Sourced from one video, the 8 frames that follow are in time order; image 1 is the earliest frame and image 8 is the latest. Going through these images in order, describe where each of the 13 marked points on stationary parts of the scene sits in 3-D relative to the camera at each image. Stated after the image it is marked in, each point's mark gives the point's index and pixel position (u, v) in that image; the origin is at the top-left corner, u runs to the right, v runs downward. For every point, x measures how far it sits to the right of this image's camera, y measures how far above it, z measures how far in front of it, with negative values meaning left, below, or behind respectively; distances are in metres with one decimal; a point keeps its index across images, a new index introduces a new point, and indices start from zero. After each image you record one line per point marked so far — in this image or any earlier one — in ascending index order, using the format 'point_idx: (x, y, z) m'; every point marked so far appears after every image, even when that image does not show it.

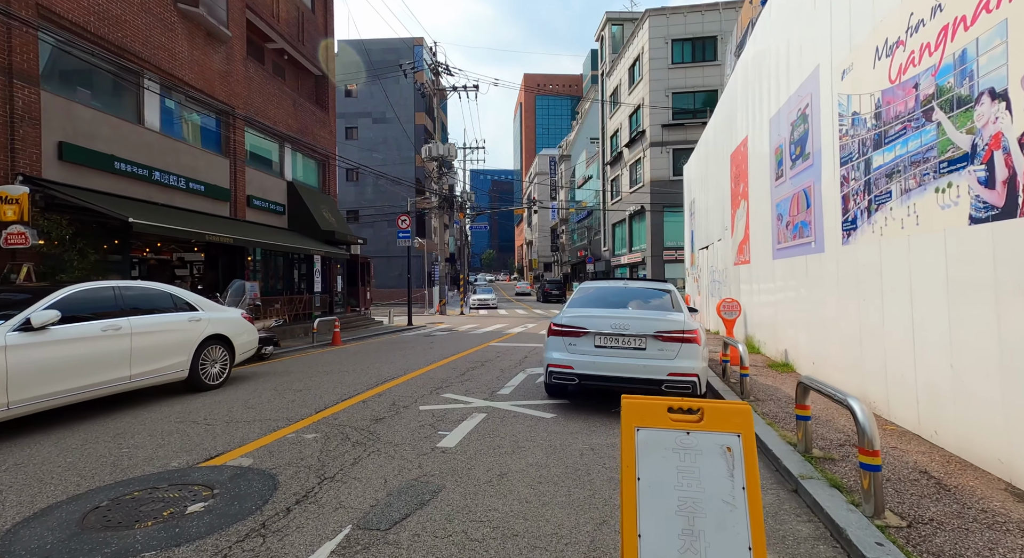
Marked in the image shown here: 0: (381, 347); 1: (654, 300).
0: (-3.2, -1.7, +13.7) m
1: (+2.0, -0.3, +8.2) m
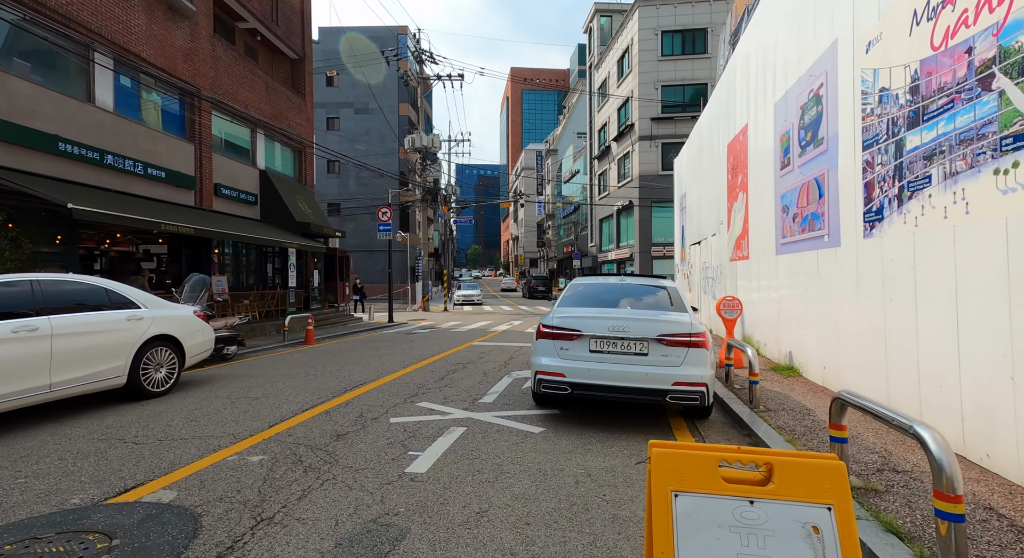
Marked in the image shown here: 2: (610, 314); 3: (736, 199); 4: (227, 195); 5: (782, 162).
0: (-3.5, -1.5, +12.8) m
1: (+1.8, -0.2, +7.5) m
2: (+1.0, -0.3, +5.4) m
3: (+4.6, +1.6, +11.4) m
4: (-8.2, +2.4, +15.9) m
5: (+4.0, +1.7, +8.2) m
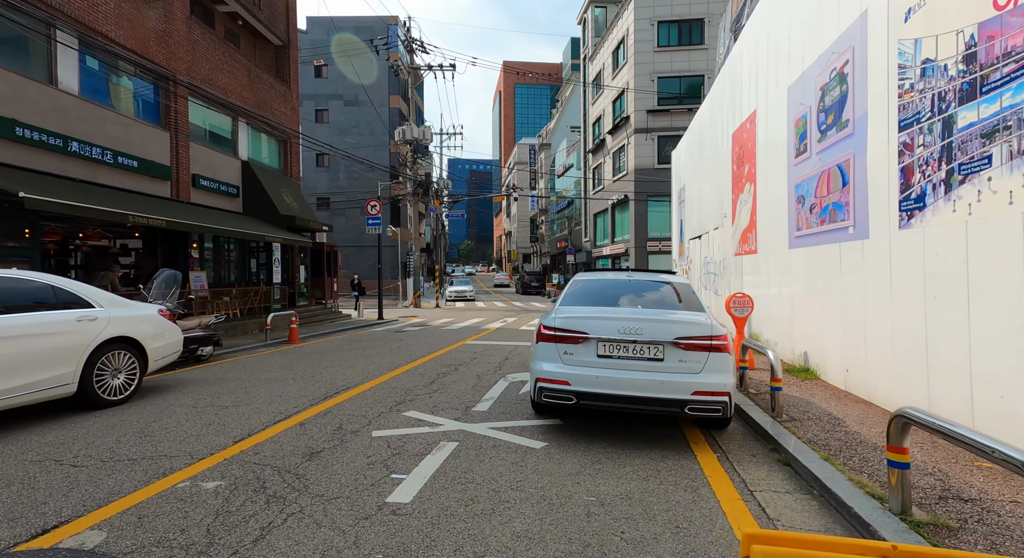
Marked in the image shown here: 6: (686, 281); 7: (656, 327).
0: (-3.6, -1.4, +12.2) m
1: (+1.7, -0.2, +7.0) m
2: (+0.9, -0.3, +4.8) m
3: (+4.5, +1.7, +10.9) m
4: (-8.4, +2.5, +15.1) m
5: (+3.9, +1.8, +7.7) m
6: (+2.3, 0.0, +7.4) m
7: (+1.2, -0.4, +4.6) m
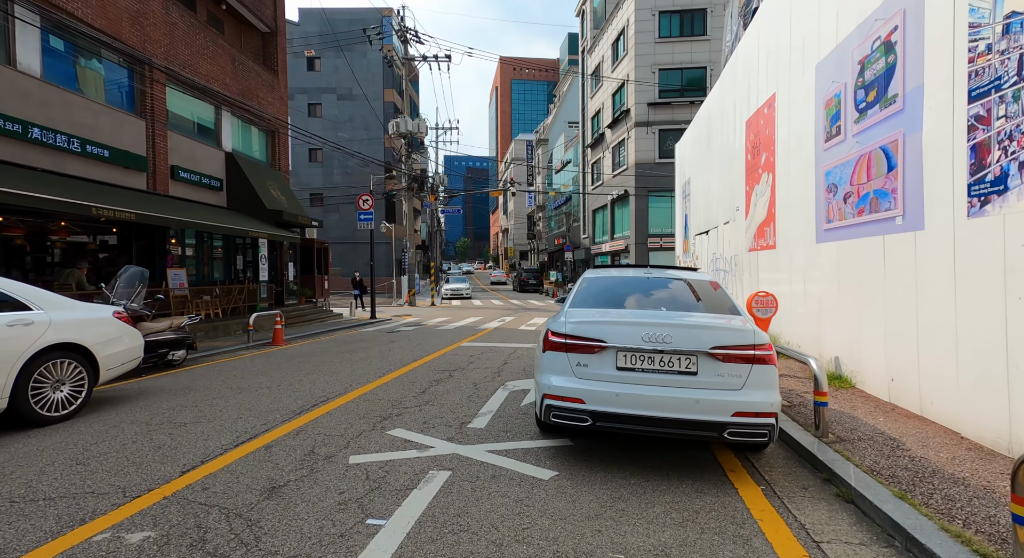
0: (-3.7, -1.4, +11.4) m
1: (+1.7, -0.2, +6.2) m
2: (+1.0, -0.3, +4.0) m
3: (+4.5, +1.8, +10.1) m
4: (-8.4, +2.6, +14.3) m
5: (+3.9, +1.8, +6.9) m
6: (+2.3, 0.0, +6.7) m
7: (+1.2, -0.4, +3.8) m
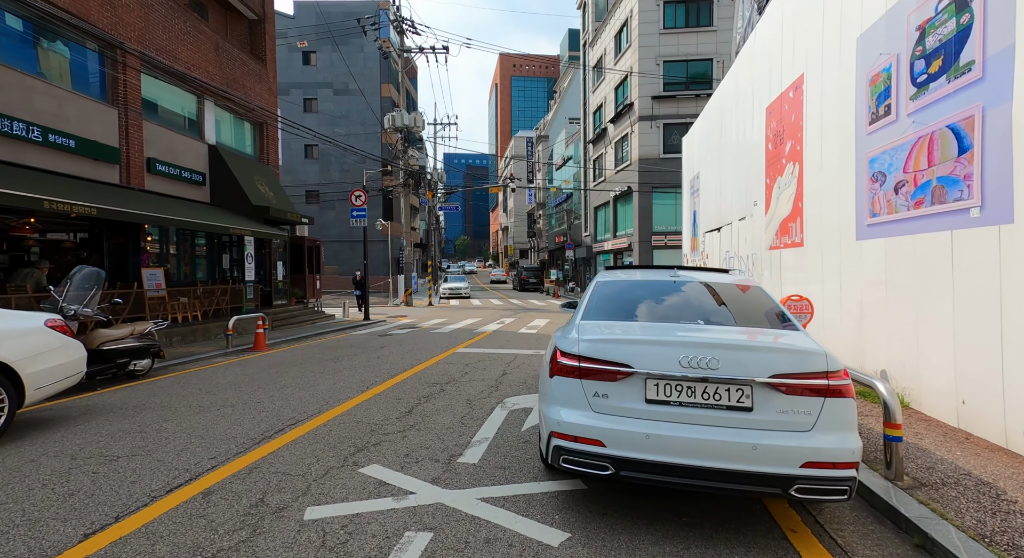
0: (-3.7, -1.4, +10.5) m
1: (+1.7, -0.2, +5.3) m
2: (+0.9, -0.3, +3.2) m
3: (+4.5, +1.8, +9.2) m
4: (-8.4, +2.6, +13.4) m
5: (+3.9, +1.8, +6.0) m
6: (+2.3, 0.0, +5.8) m
7: (+1.2, -0.4, +3.0) m
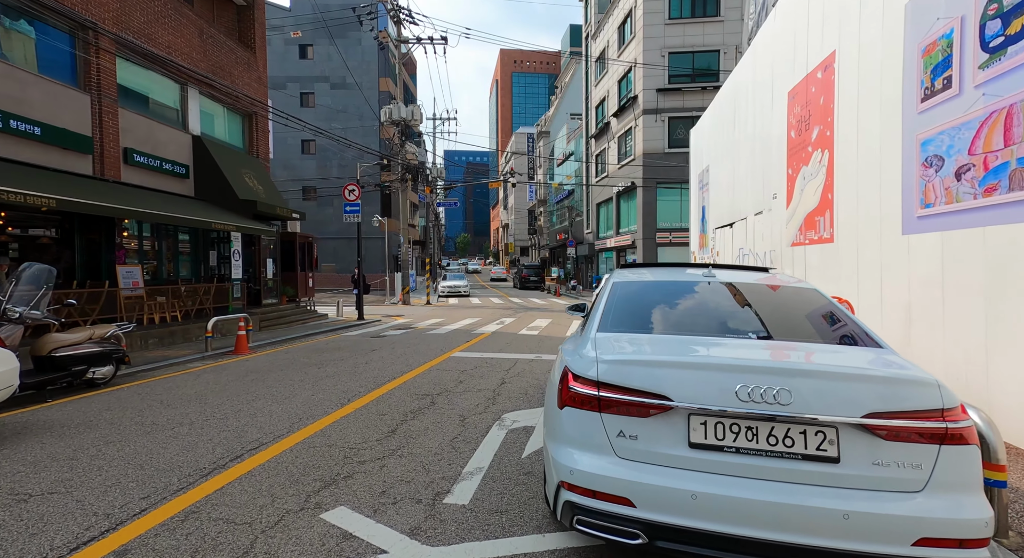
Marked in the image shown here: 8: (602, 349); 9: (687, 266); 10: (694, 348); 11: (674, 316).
0: (-3.7, -1.4, +9.8) m
1: (+1.7, -0.2, +4.5) m
2: (+0.9, -0.3, +2.4) m
3: (+4.5, +1.8, +8.5) m
4: (-8.4, +2.6, +12.6) m
5: (+3.9, +1.8, +5.2) m
6: (+2.3, 0.0, +5.0) m
7: (+1.2, -0.4, +2.2) m
8: (+0.4, -0.3, +2.6) m
9: (+1.7, +0.1, +5.2) m
10: (+0.9, -0.3, +2.5) m
11: (+1.3, -0.3, +4.4) m
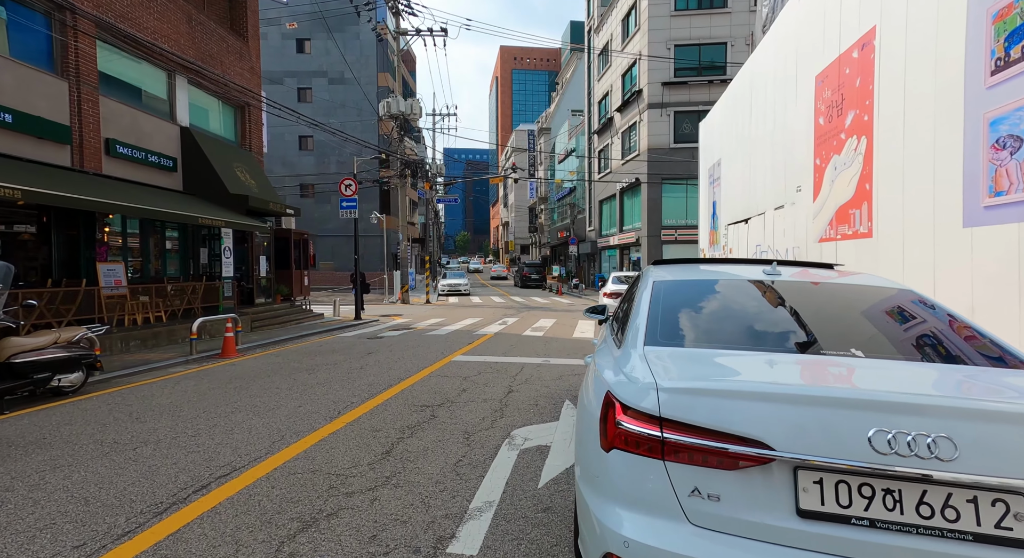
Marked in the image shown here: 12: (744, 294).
0: (-3.6, -1.4, +9.1) m
1: (+1.8, -0.2, +3.9) m
2: (+1.0, -0.3, +1.7) m
3: (+4.6, +1.8, +7.8) m
4: (-8.3, +2.7, +11.9) m
5: (+4.0, +1.8, +4.6) m
6: (+2.4, 0.0, +4.4) m
7: (+1.3, -0.4, +1.5) m
8: (+0.5, -0.3, +1.9) m
9: (+1.8, +0.1, +4.5) m
10: (+1.0, -0.3, +1.9) m
11: (+1.4, -0.3, +3.7) m
12: (+1.9, -0.2, +3.9) m
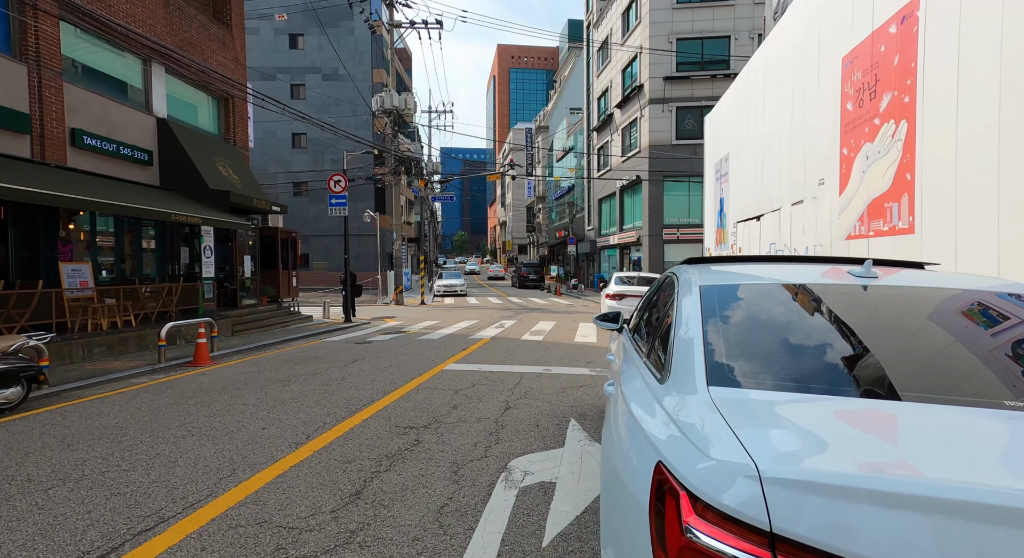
0: (-3.6, -1.4, +8.3) m
1: (+1.8, -0.2, +3.1) m
2: (+1.0, -0.3, +0.9) m
3: (+4.5, +1.8, +7.0) m
4: (-8.4, +2.7, +11.1) m
5: (+4.0, +1.8, +3.8) m
6: (+2.4, 0.0, +3.6) m
7: (+1.3, -0.4, +0.7) m
8: (+0.5, -0.3, +1.1) m
9: (+1.8, +0.1, +3.7) m
10: (+1.0, -0.3, +1.1) m
11: (+1.4, -0.3, +2.9) m
12: (+1.9, -0.2, +3.1) m
